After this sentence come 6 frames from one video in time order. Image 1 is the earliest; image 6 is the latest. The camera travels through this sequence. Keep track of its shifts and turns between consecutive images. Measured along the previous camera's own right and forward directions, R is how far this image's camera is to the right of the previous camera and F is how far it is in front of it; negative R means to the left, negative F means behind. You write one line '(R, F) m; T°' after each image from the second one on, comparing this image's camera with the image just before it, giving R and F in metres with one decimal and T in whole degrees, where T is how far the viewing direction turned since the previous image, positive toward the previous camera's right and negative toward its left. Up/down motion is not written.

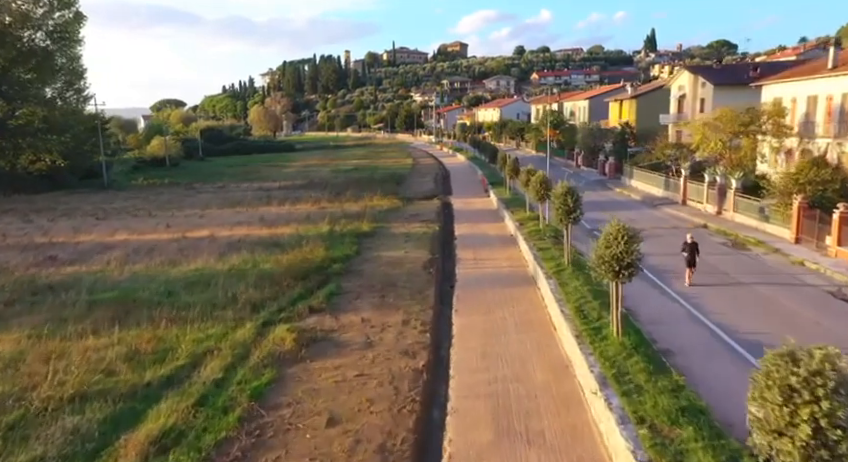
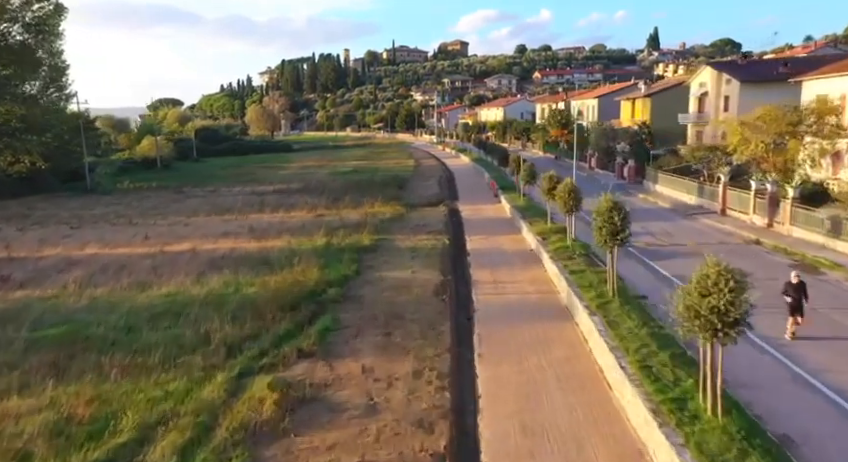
(-0.3, +2.8) m; 0°
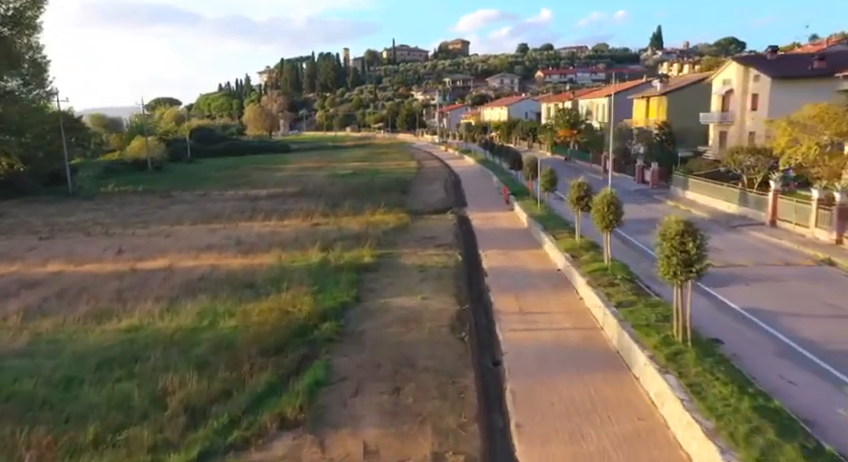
(-0.3, +2.8) m; 0°
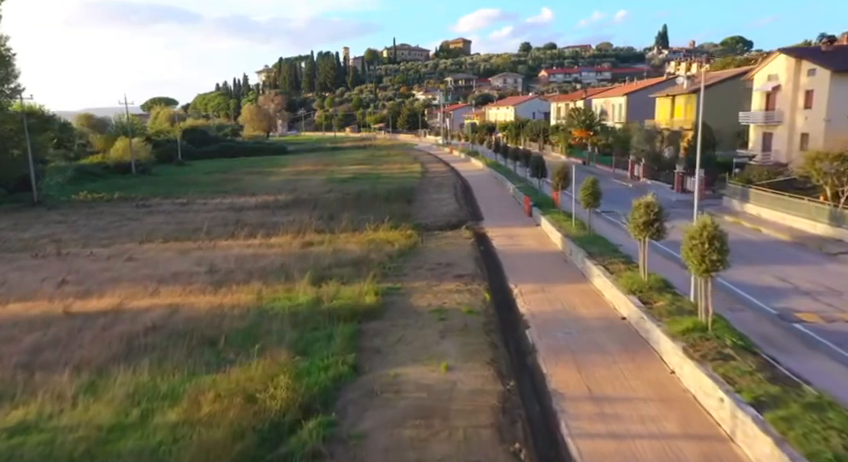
(-0.4, +4.4) m; 0°
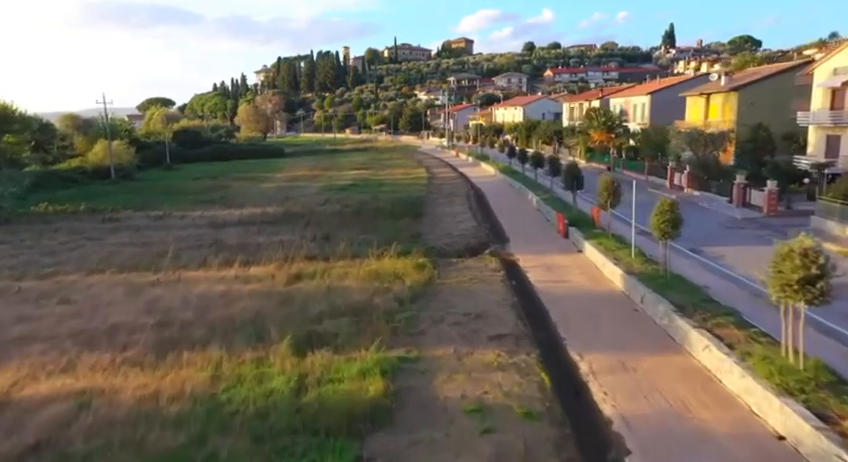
(-0.5, +5.0) m; 0°
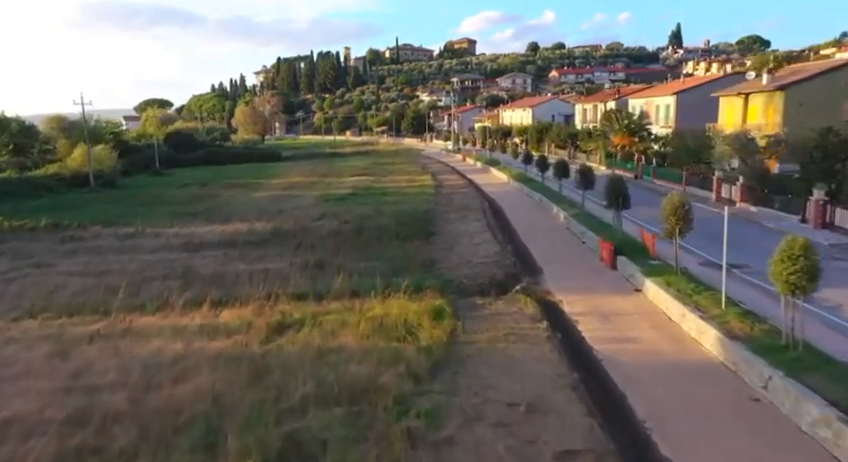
(-0.4, +4.5) m; 0°
